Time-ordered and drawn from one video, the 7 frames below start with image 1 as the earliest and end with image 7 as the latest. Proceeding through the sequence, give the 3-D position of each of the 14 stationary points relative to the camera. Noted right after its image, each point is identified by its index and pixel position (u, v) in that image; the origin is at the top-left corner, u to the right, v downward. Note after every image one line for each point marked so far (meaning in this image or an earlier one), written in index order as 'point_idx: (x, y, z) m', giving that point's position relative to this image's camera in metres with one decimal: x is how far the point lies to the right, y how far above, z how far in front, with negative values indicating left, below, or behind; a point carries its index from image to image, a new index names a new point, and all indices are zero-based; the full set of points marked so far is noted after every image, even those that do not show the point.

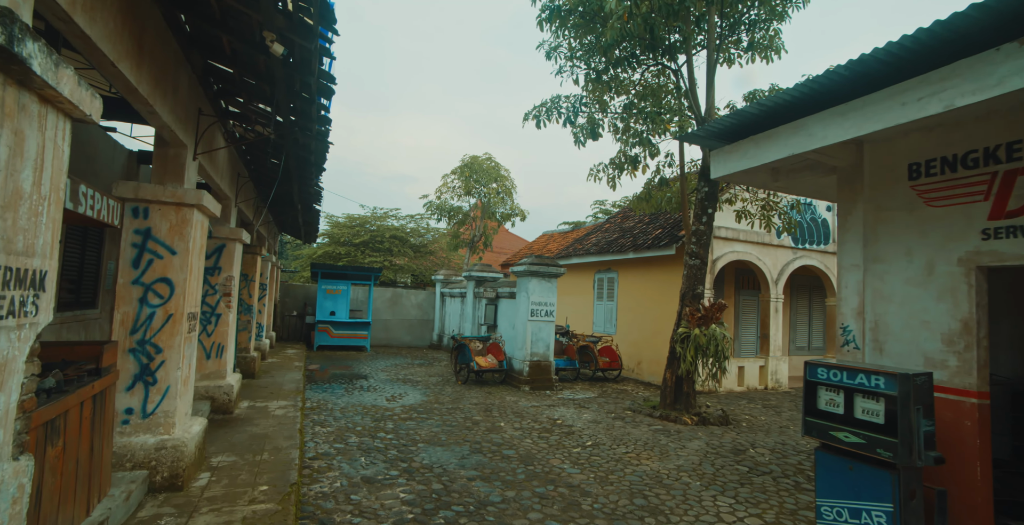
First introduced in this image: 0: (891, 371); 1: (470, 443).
0: (+2.0, -0.6, +2.6) m
1: (-0.4, -2.0, +5.4) m
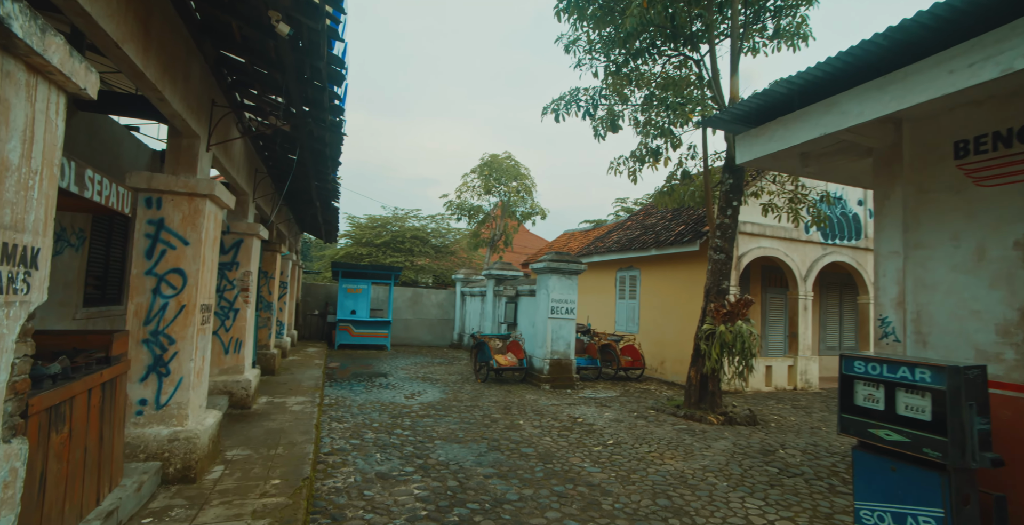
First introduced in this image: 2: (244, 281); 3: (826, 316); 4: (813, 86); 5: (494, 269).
0: (+2.0, -0.5, +2.4) m
1: (-0.2, -1.9, +5.3) m
2: (-3.1, -0.2, +5.8) m
3: (+7.4, -1.3, +11.7) m
4: (+2.0, +1.2, +3.3) m
5: (-0.4, -0.2, +12.6) m
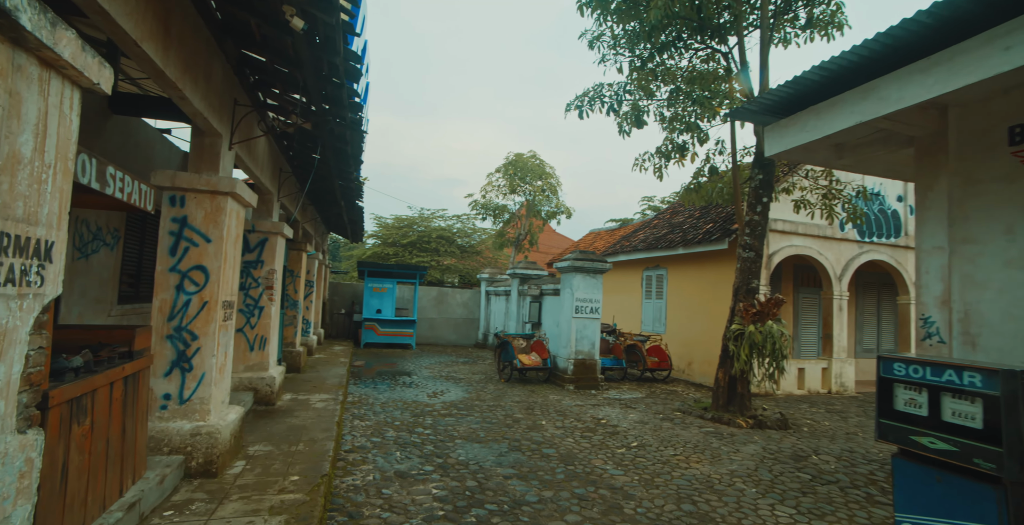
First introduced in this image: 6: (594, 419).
0: (+2.1, -0.5, +2.2) m
1: (0.0, -1.9, +5.2) m
2: (-2.8, -0.2, +5.8) m
3: (+7.9, -1.2, +11.3) m
4: (+2.1, +1.2, +3.2) m
5: (+0.2, -0.1, +12.6) m
6: (+1.1, -2.0, +6.4) m
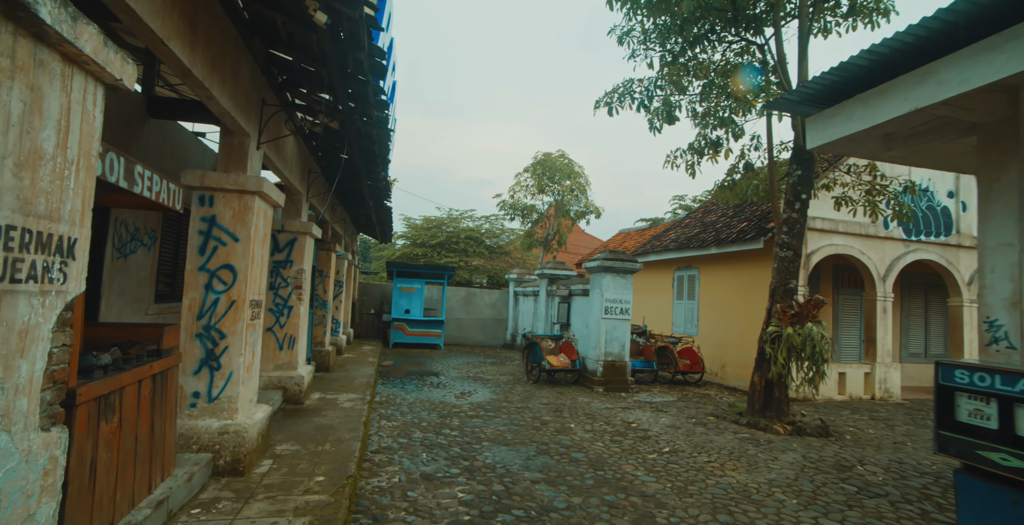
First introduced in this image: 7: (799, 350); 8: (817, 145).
0: (+2.2, -0.4, +2.0) m
1: (+0.3, -1.9, +5.1) m
2: (-2.5, -0.2, +5.9) m
3: (+8.5, -1.2, +10.7) m
4: (+2.3, +1.2, +3.0) m
5: (+0.9, -0.2, +12.4) m
6: (+1.4, -2.0, +6.3) m
7: (+3.5, -1.1, +6.1) m
8: (+2.3, +0.9, +3.7) m
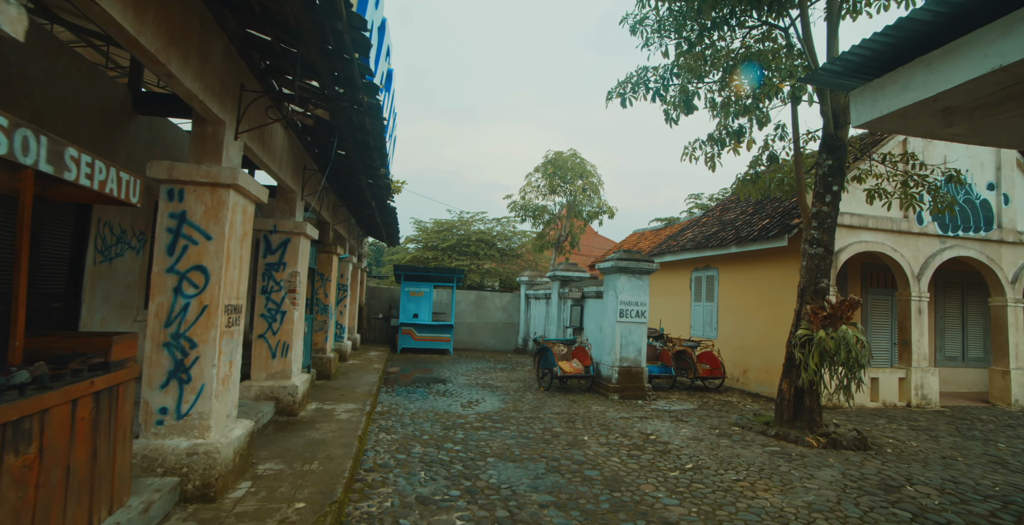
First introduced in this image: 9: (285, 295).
0: (+2.2, -0.4, +1.5) m
1: (+0.3, -1.8, +4.7) m
2: (-2.4, -0.2, +5.6) m
3: (+8.7, -1.2, +10.1) m
4: (+2.3, +1.3, +2.5) m
5: (+1.1, -0.2, +12.0) m
6: (+1.5, -2.0, +5.8) m
7: (+3.6, -1.0, +5.6) m
8: (+2.3, +0.9, +3.2) m
9: (-2.5, -0.4, +5.5) m
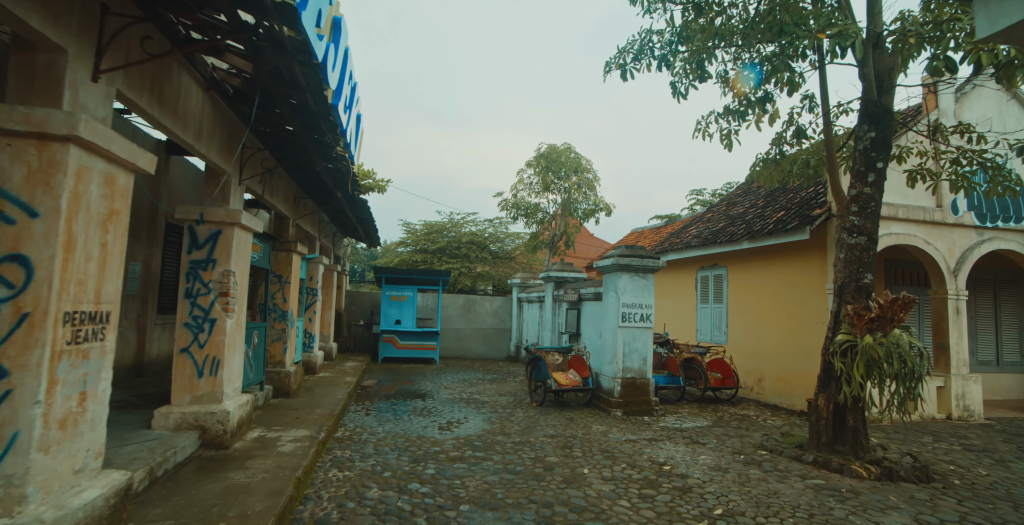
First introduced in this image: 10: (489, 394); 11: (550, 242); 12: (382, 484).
0: (+2.1, -0.3, +0.5) m
1: (+0.2, -1.8, +3.7) m
2: (-2.6, -0.2, +4.5) m
3: (+8.5, -1.1, +9.1) m
4: (+2.1, +1.4, +1.5) m
5: (+0.9, -0.2, +11.0) m
6: (+1.4, -1.9, +4.8) m
7: (+3.5, -1.0, +4.6) m
8: (+2.1, +1.0, +2.2) m
9: (-2.7, -0.3, +4.5) m
10: (-0.4, -2.2, +8.4) m
11: (+1.3, +0.7, +17.3) m
12: (-1.1, -1.8, +4.1) m
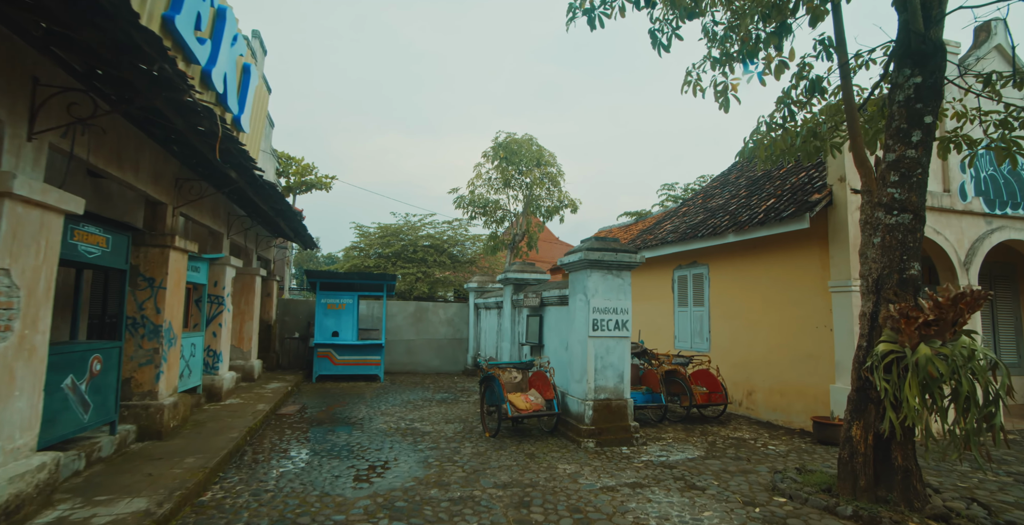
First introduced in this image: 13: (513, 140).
0: (+1.9, -0.1, -0.8) m
1: (-0.2, -1.7, +2.2) m
2: (-3.1, -0.1, +2.9) m
3: (+7.8, -1.0, +8.2) m
4: (+1.8, +1.5, +0.2) m
5: (0.0, -0.2, +9.6) m
6: (+0.9, -1.8, +3.4) m
7: (+3.0, -0.8, +3.4) m
8: (+1.8, +1.1, +0.9) m
9: (-3.1, -0.3, +2.9) m
10: (-1.1, -2.2, +6.9) m
11: (0.0, +0.6, +15.9) m
12: (-1.5, -1.7, +2.5) m
13: (+0.1, +3.6, +15.1) m
